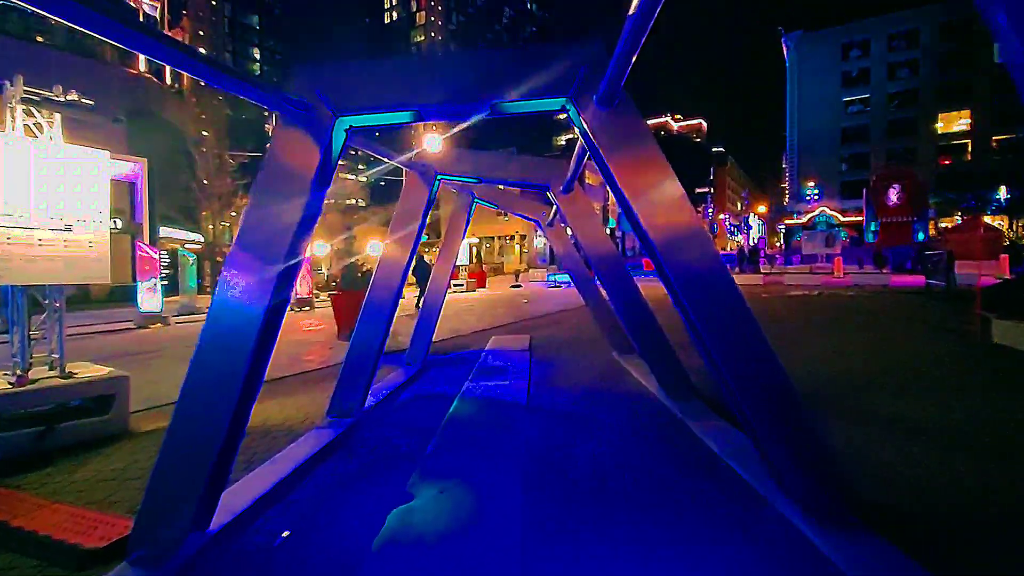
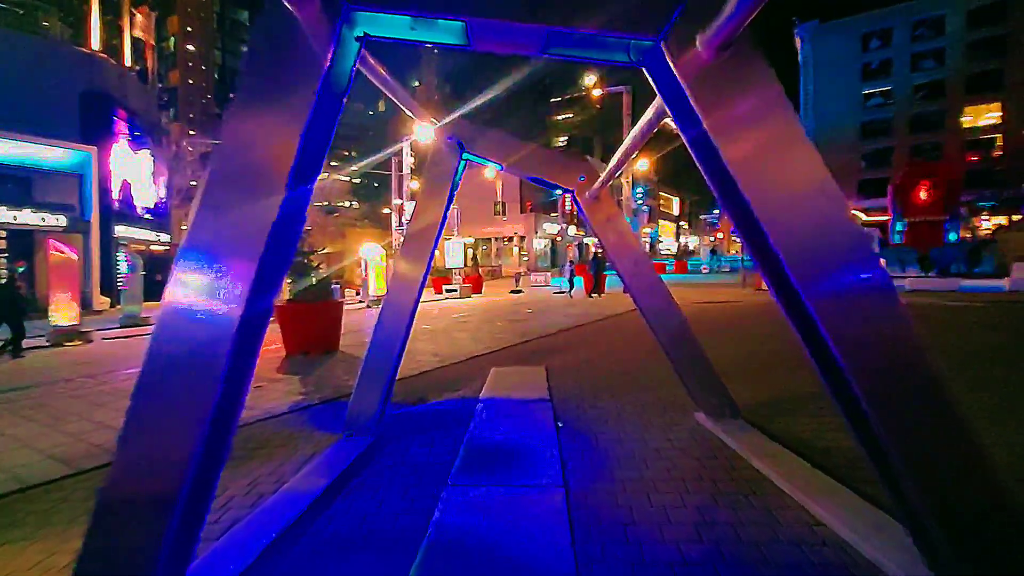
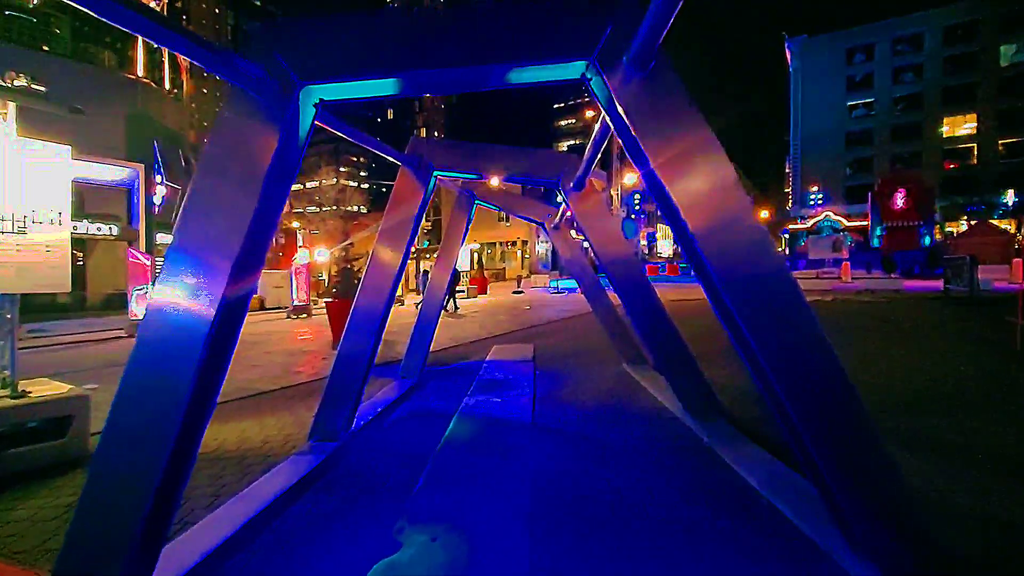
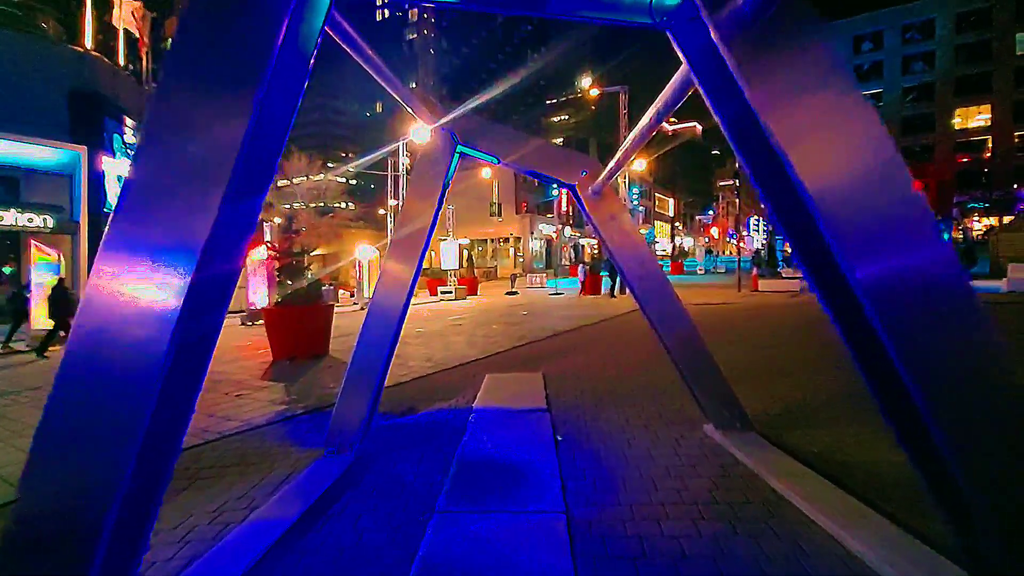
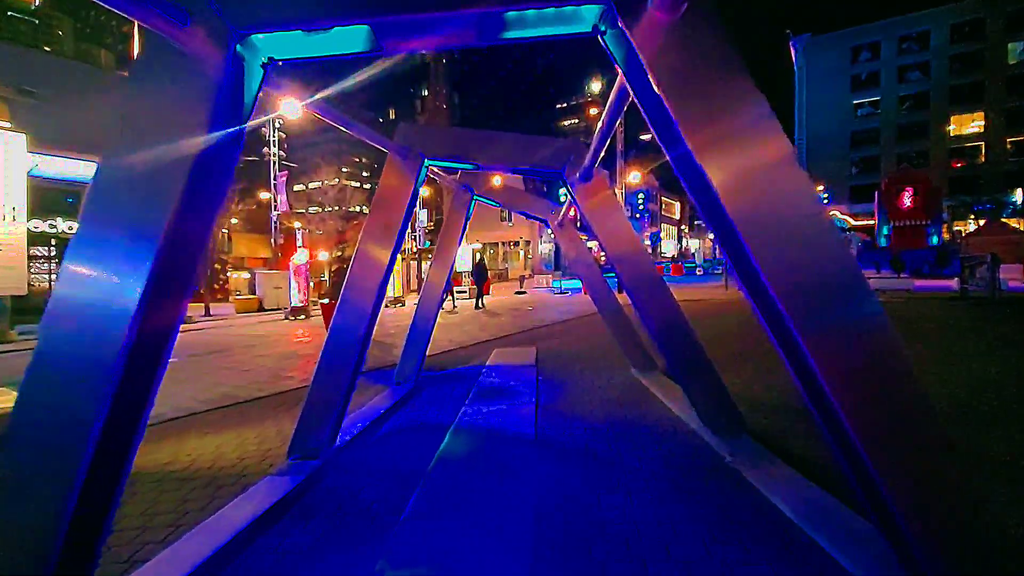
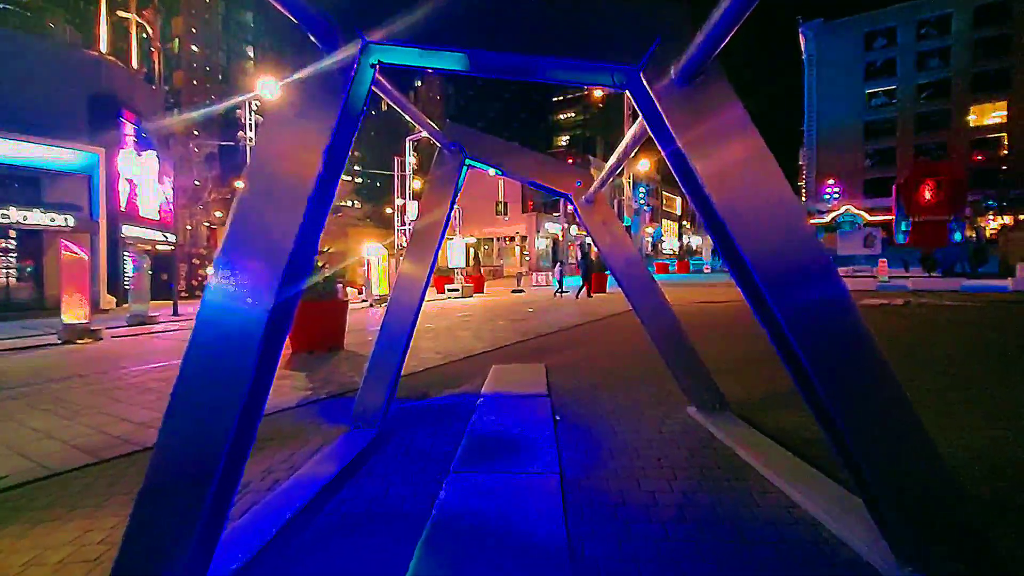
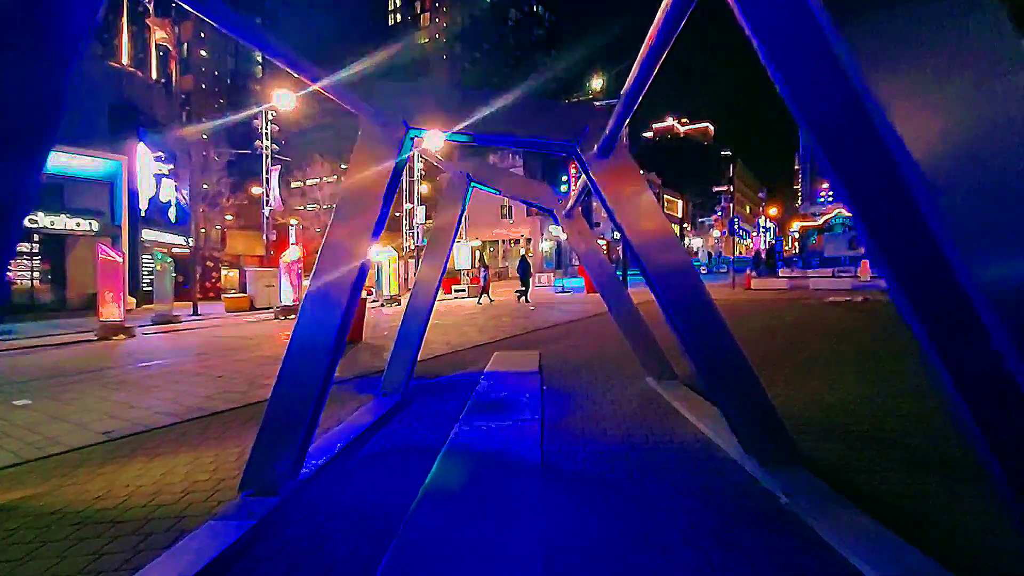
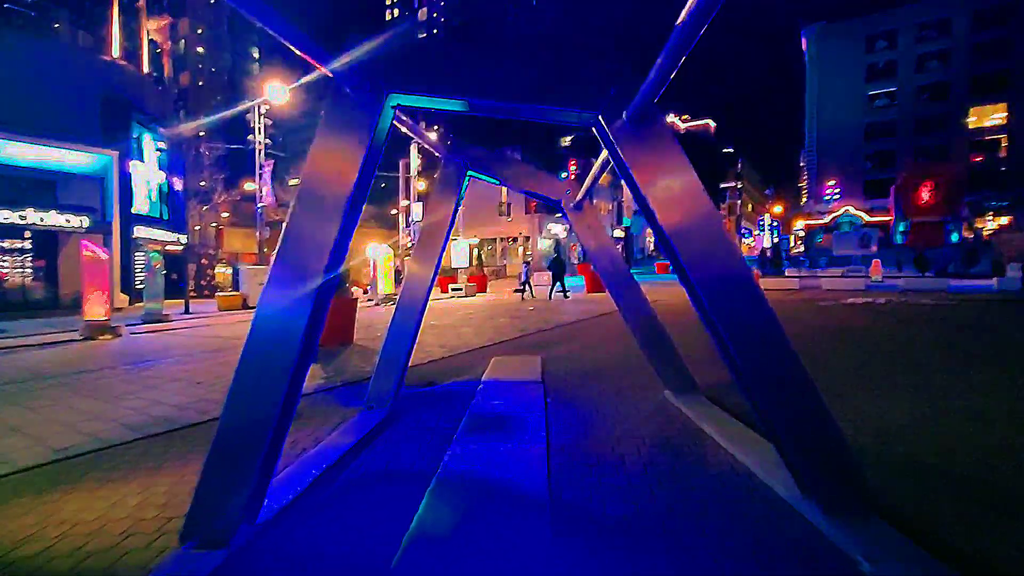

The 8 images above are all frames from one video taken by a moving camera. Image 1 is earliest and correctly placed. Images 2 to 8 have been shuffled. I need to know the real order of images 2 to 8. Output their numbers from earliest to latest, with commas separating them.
3, 5, 7, 8, 6, 2, 4
